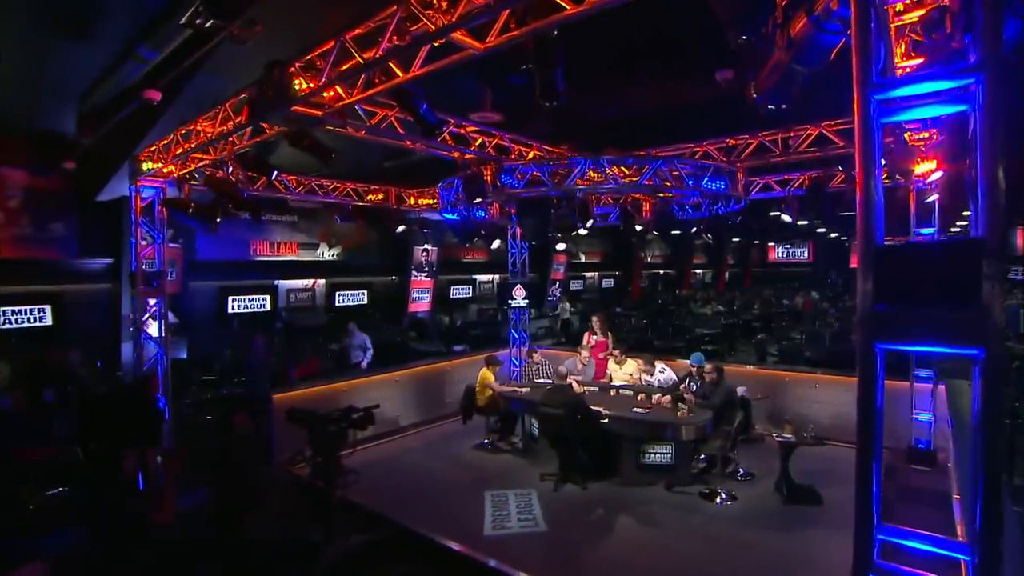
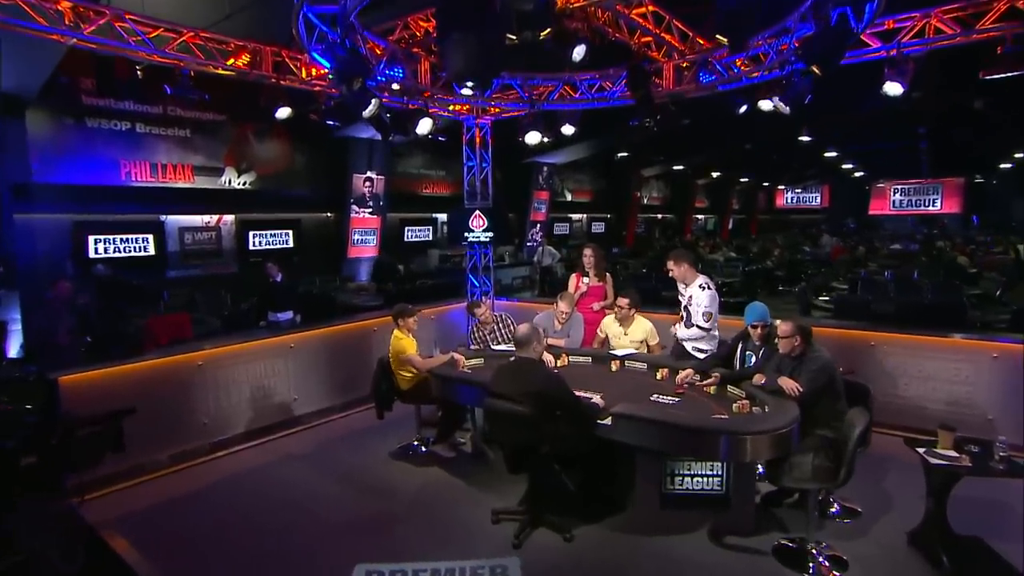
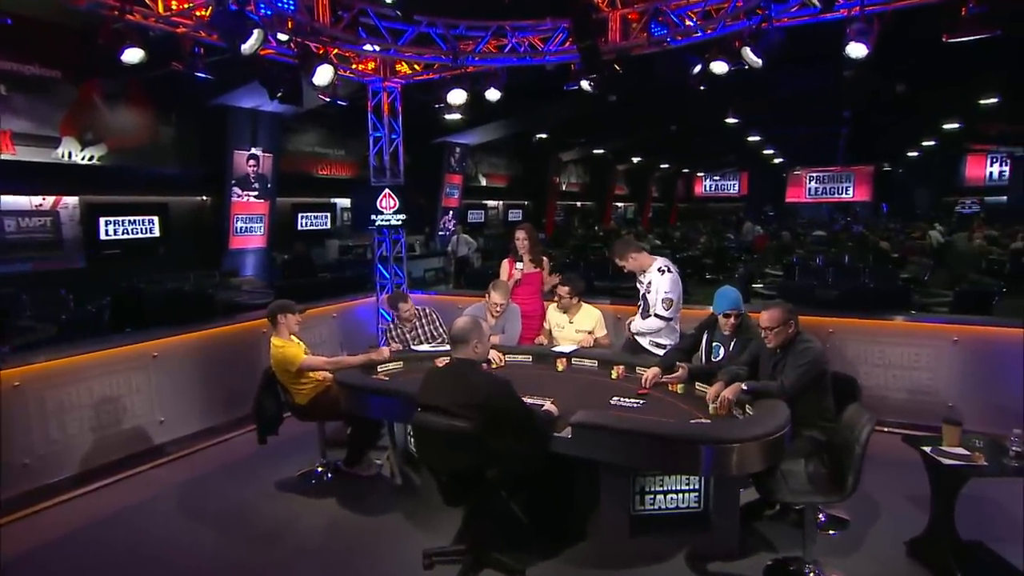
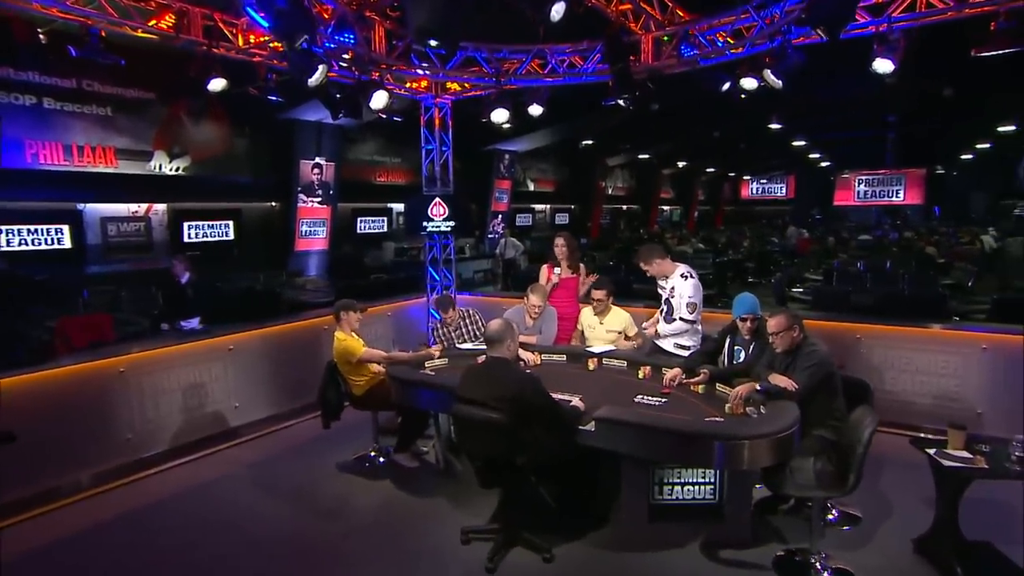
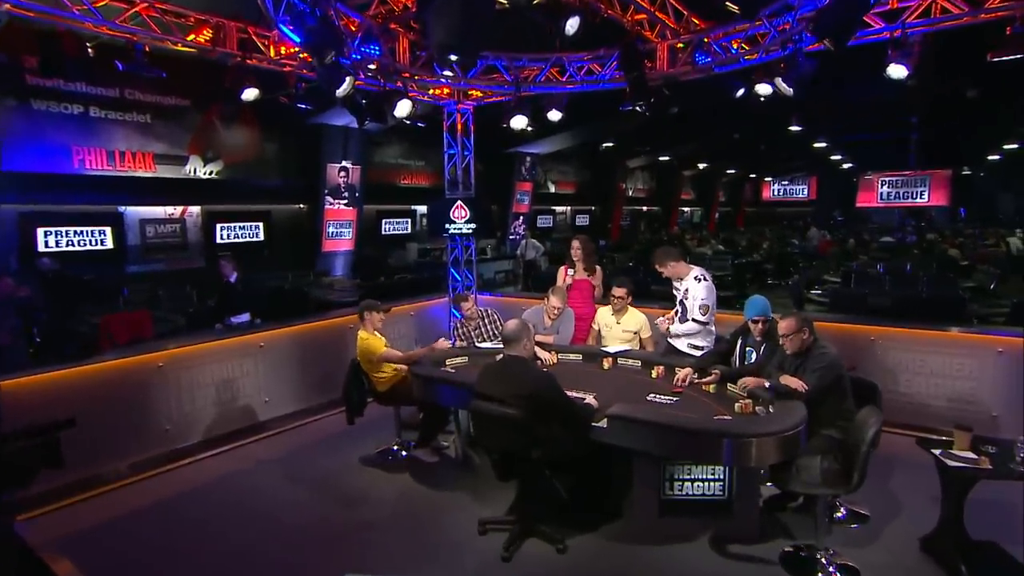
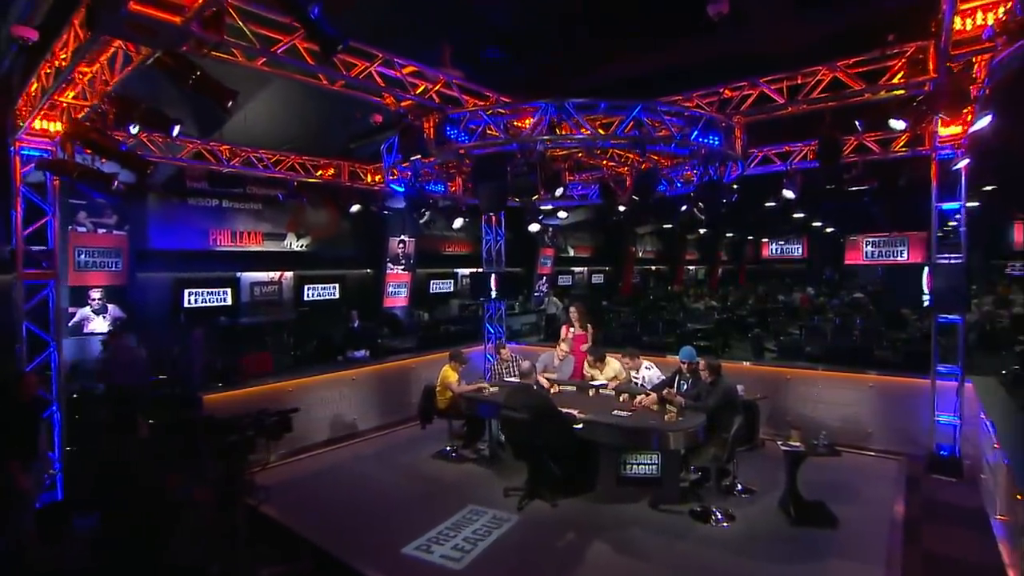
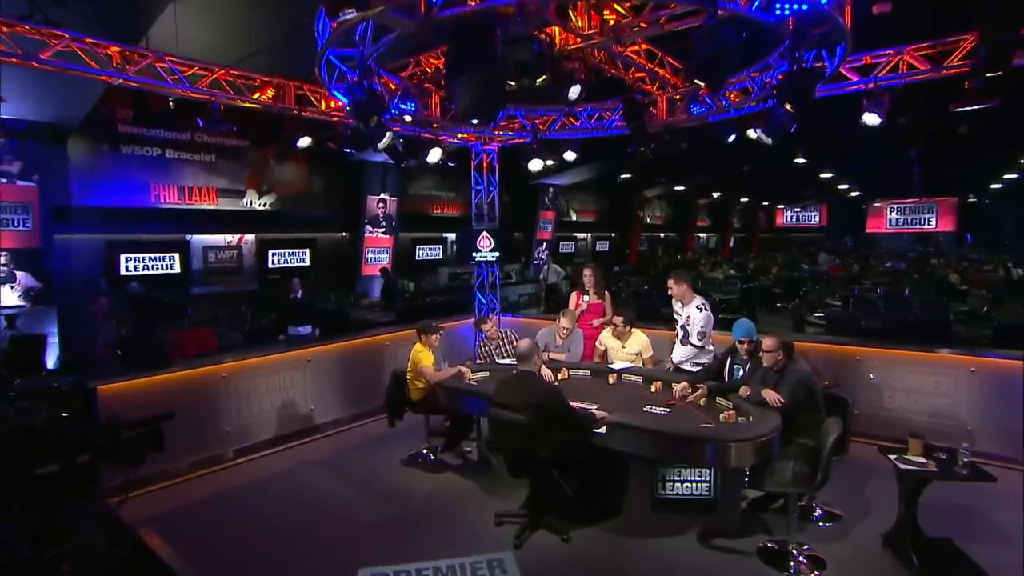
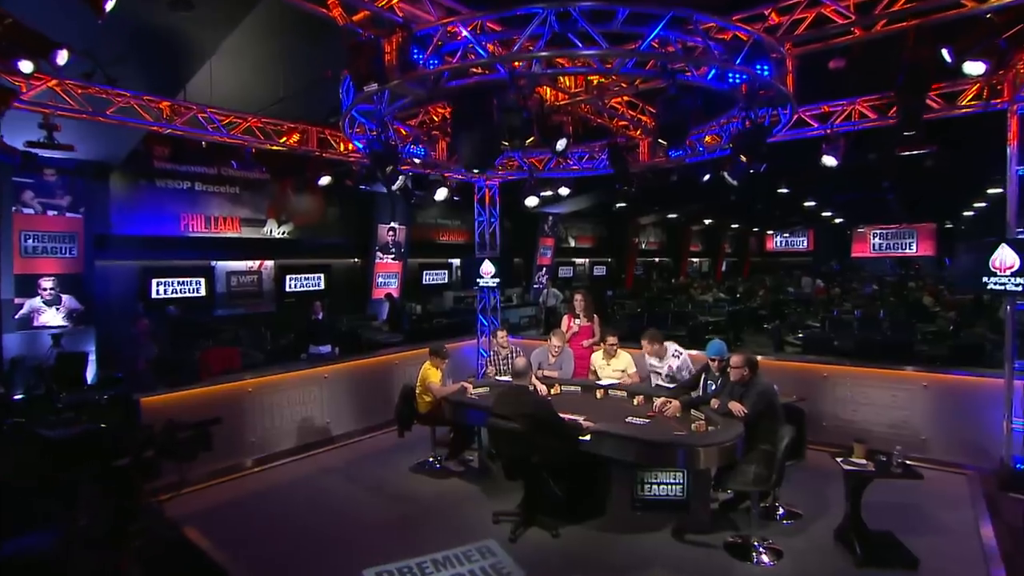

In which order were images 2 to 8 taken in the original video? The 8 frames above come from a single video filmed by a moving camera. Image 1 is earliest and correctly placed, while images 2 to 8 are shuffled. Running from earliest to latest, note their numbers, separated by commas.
6, 8, 7, 2, 5, 4, 3
